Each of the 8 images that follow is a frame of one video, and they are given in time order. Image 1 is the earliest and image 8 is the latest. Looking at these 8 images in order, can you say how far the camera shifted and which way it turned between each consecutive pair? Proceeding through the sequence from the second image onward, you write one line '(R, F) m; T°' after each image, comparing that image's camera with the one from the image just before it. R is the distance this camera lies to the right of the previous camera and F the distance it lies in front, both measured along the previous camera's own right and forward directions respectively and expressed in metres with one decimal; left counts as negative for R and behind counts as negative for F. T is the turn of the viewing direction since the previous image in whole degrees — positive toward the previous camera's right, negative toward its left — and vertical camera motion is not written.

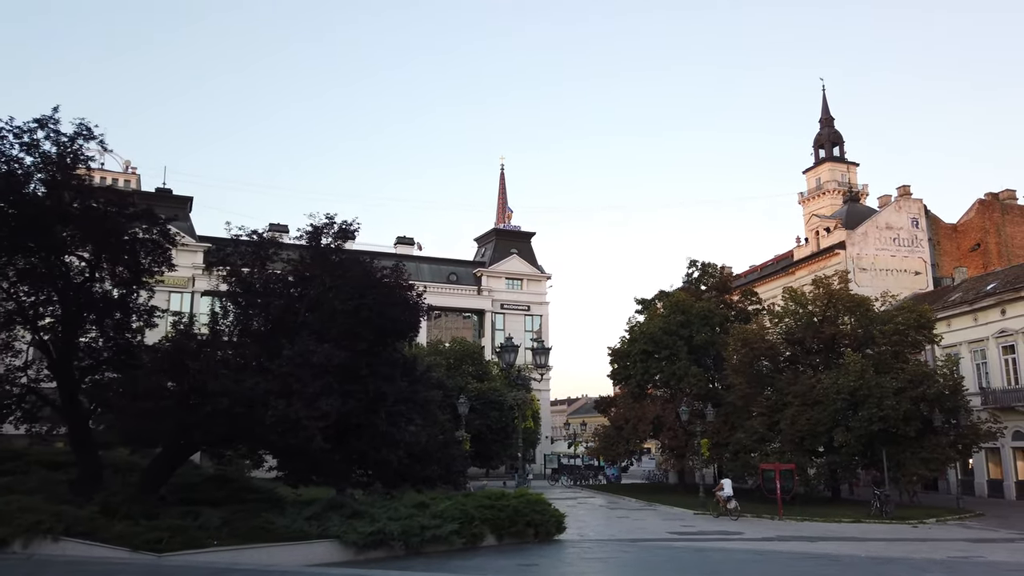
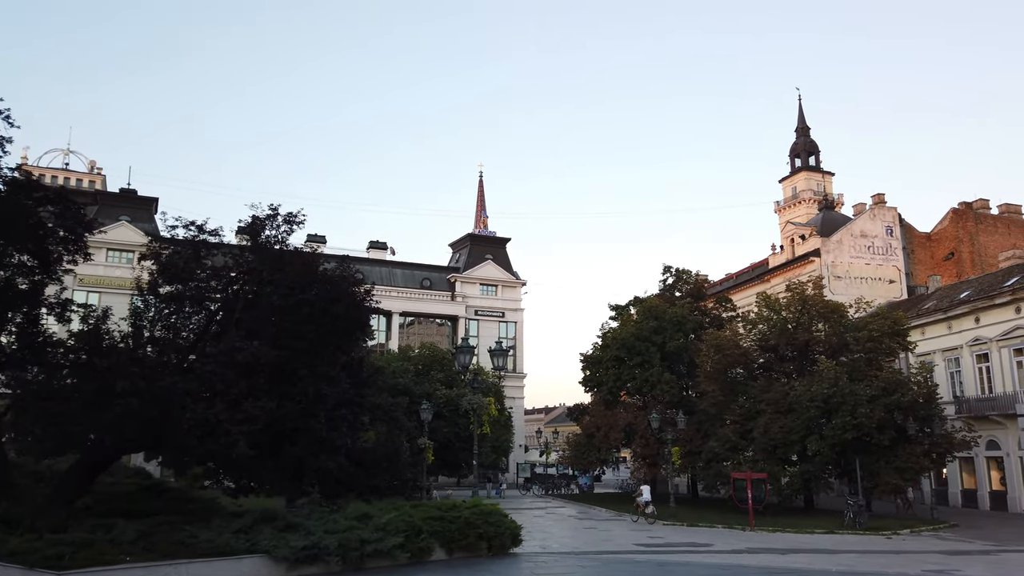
(+0.5, +0.9) m; +1°
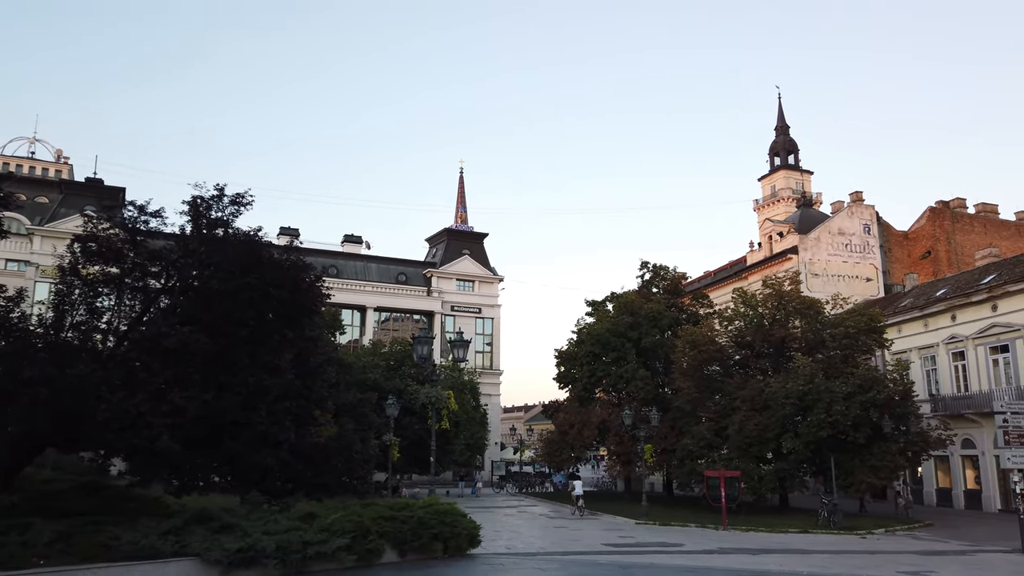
(+0.4, +0.8) m; +1°
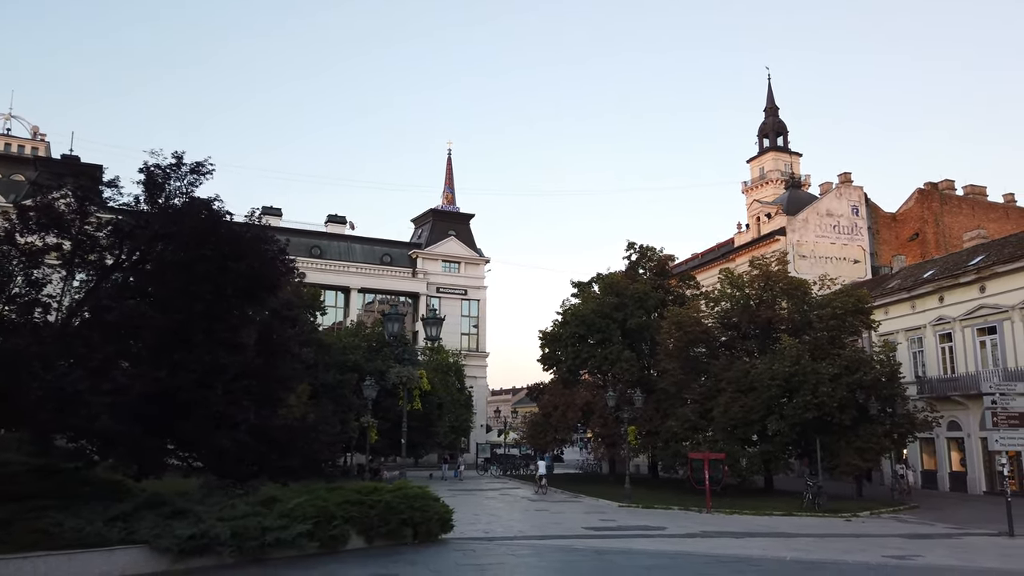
(+0.3, +0.6) m; +1°
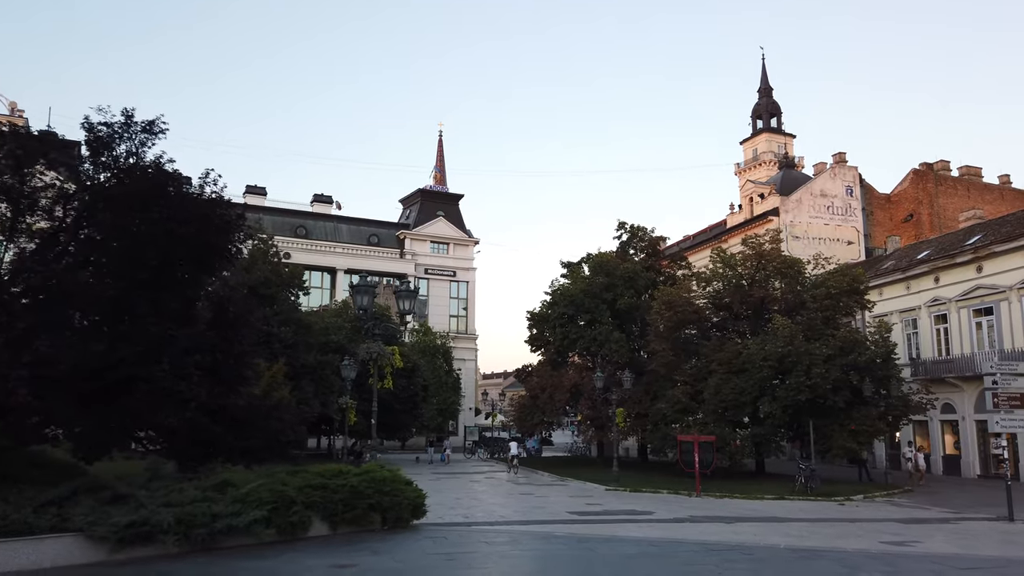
(+0.3, +0.9) m; +1°
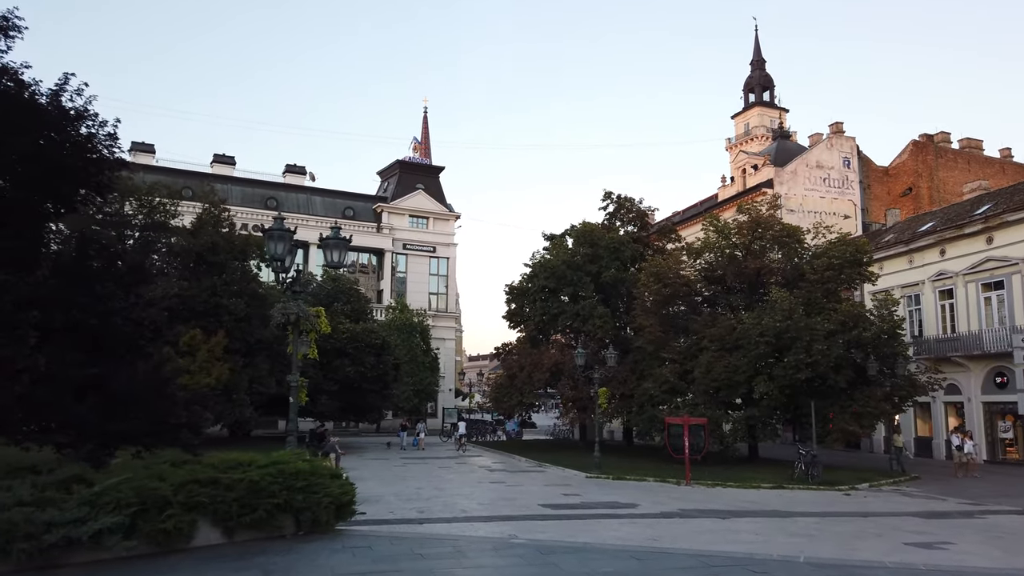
(+0.5, +2.6) m; +1°
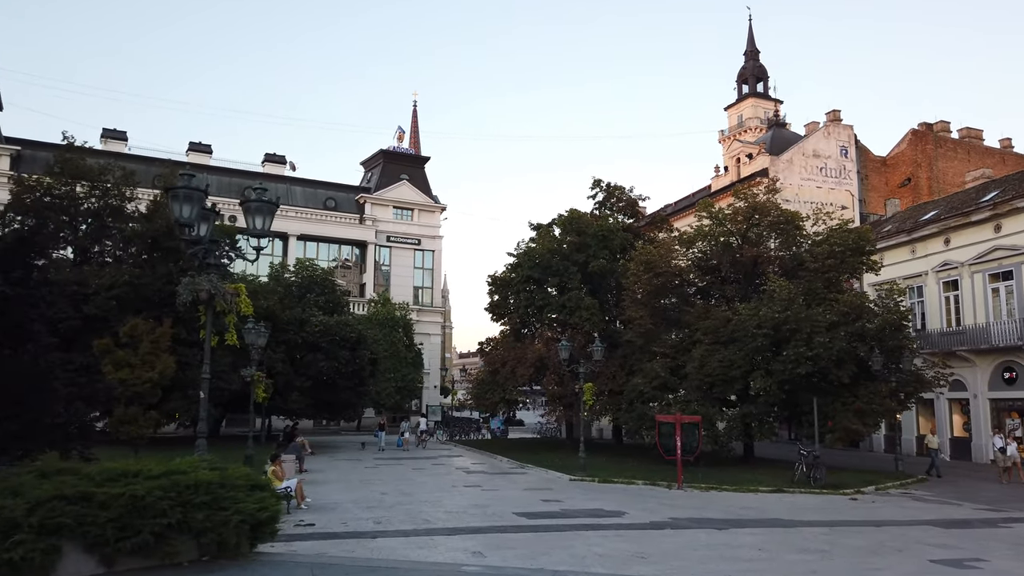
(+0.4, +1.8) m; +1°
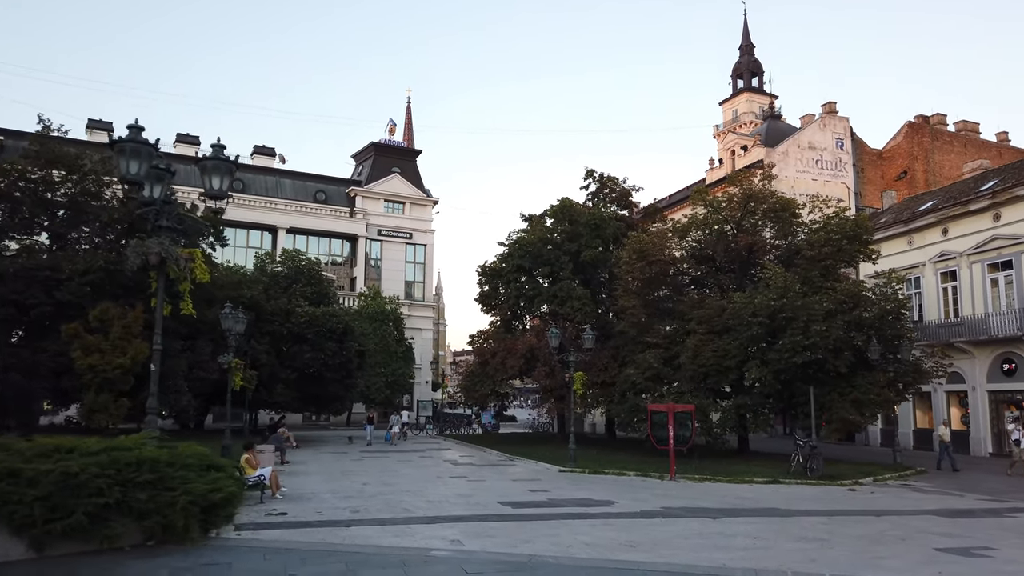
(+0.2, +0.7) m; 0°
